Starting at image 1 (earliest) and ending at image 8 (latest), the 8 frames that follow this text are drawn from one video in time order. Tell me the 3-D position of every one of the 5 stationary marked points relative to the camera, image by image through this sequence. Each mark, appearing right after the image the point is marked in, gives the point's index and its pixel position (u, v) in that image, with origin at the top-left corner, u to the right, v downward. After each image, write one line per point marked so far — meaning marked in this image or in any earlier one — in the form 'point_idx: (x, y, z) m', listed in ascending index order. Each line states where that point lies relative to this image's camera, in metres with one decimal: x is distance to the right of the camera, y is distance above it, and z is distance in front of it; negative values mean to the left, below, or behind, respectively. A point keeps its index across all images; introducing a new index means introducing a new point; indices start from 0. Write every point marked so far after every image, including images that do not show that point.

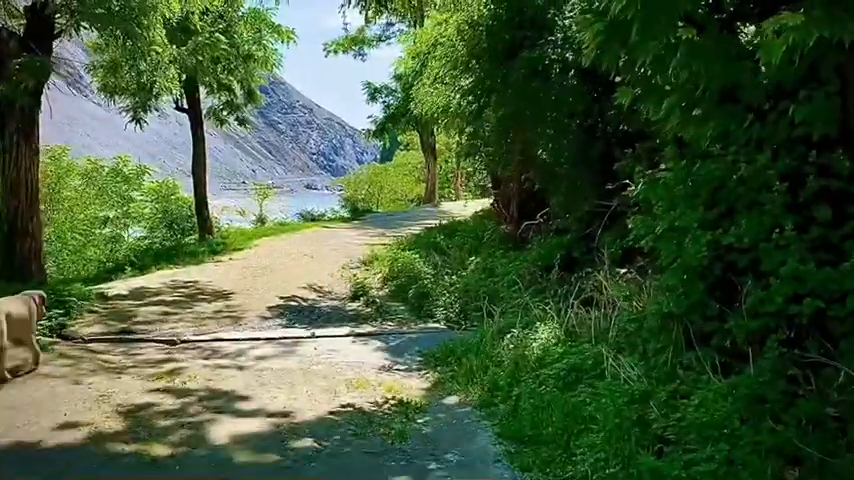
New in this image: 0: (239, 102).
0: (-3.9, +2.9, +15.4) m
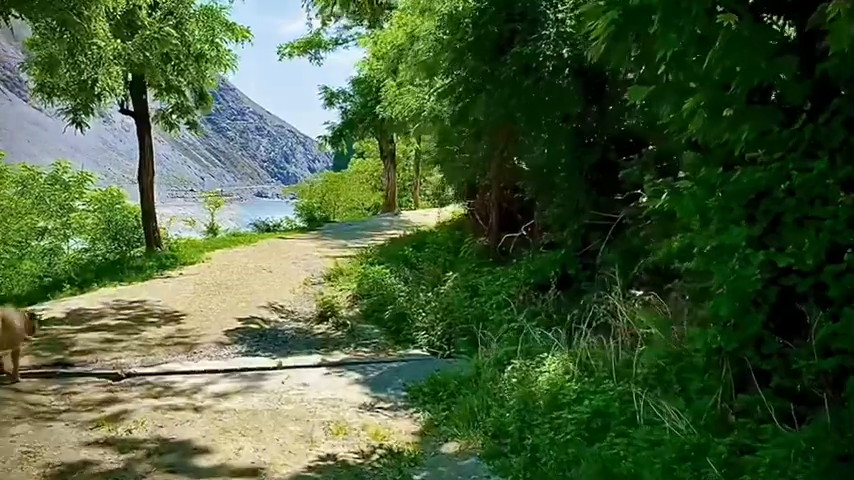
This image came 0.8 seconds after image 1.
0: (-4.6, +2.6, +14.4) m
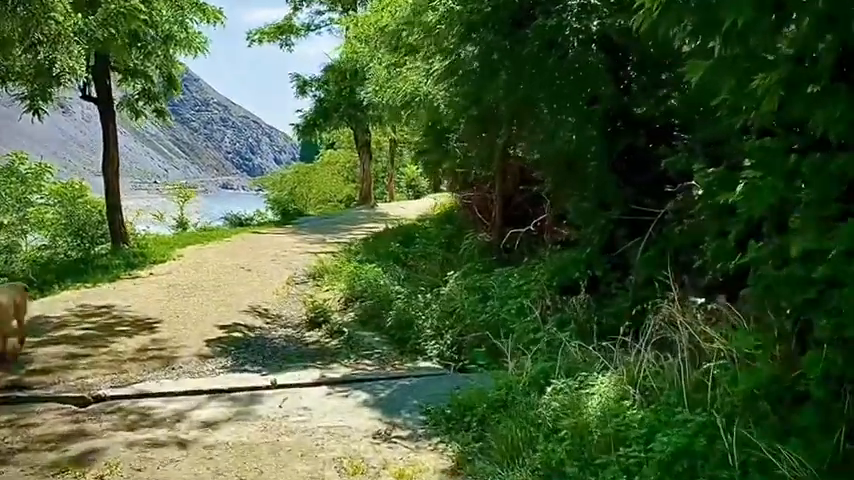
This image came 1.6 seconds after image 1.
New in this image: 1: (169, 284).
0: (-4.9, +2.7, +13.4) m
1: (-3.3, -0.6, +9.4) m
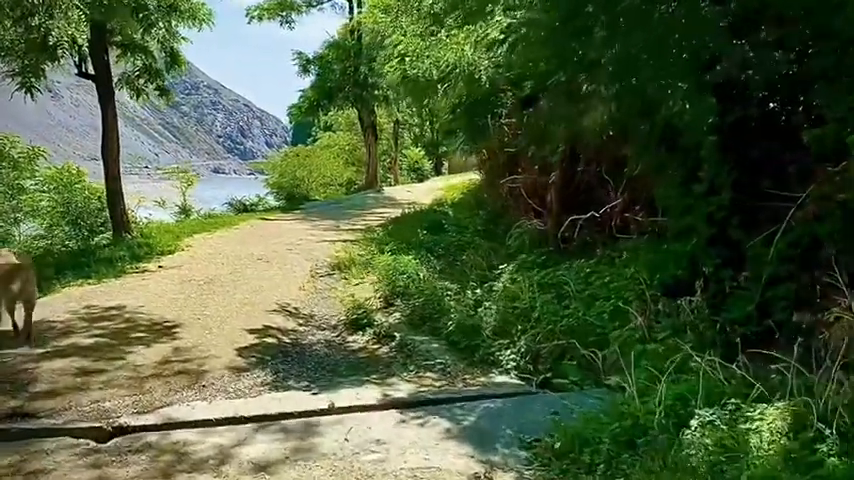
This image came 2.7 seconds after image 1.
0: (-4.5, +2.9, +12.4) m
1: (-2.8, -0.5, +8.4) m
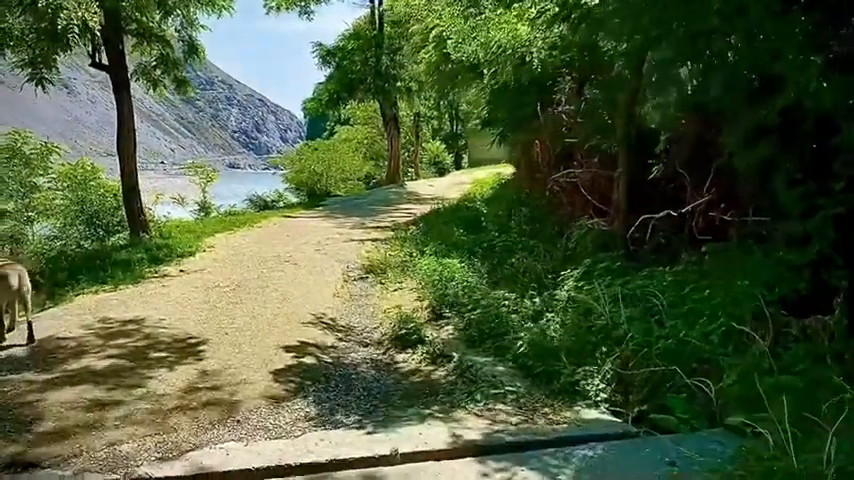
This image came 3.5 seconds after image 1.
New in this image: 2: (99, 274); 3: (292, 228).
0: (-3.9, +2.9, +11.6) m
1: (-2.3, -0.5, +7.7) m
2: (-3.9, -0.4, +8.9) m
3: (-2.5, +0.2, +13.5) m
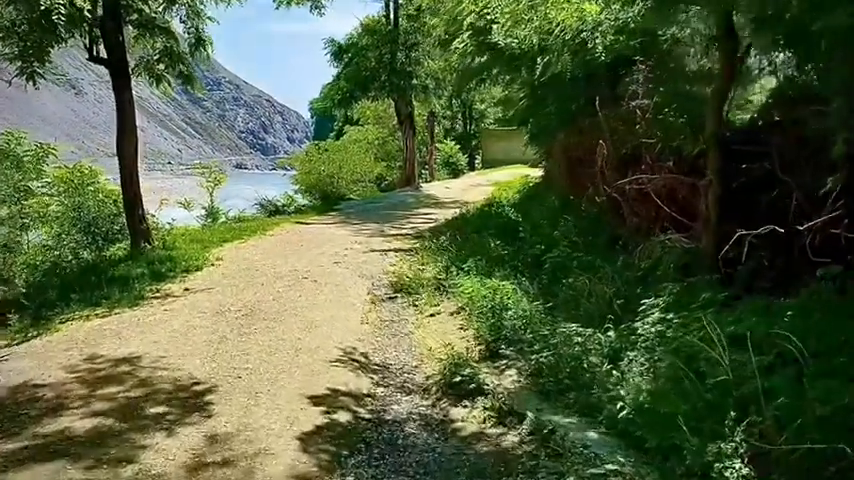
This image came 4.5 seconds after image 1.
0: (-3.5, +2.7, +10.6) m
1: (-1.9, -0.6, +6.6) m
2: (-3.5, -0.6, +7.8) m
3: (-2.0, +0.1, +12.5) m
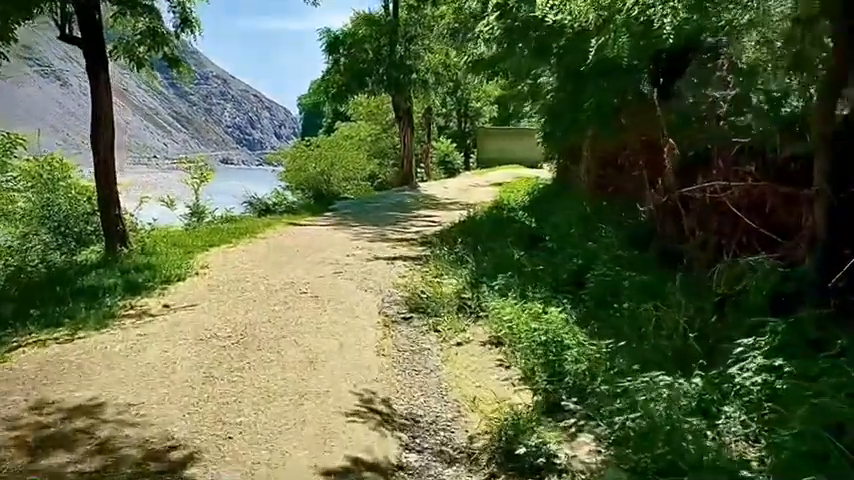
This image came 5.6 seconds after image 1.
0: (-3.3, +2.7, +9.4) m
1: (-1.7, -0.7, +5.5) m
2: (-3.4, -0.6, +6.6) m
3: (-1.9, 0.0, +11.3) m
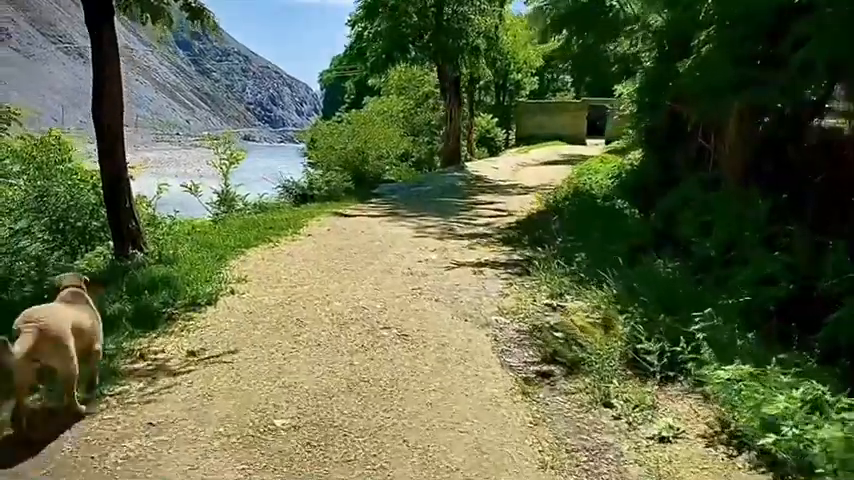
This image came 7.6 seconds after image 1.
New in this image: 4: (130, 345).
0: (-2.3, +2.7, +7.2) m
1: (-0.8, -0.9, +3.3) m
2: (-2.4, -0.7, +4.5) m
3: (-0.9, 0.0, +9.2) m
4: (-1.9, -0.7, +4.8) m
